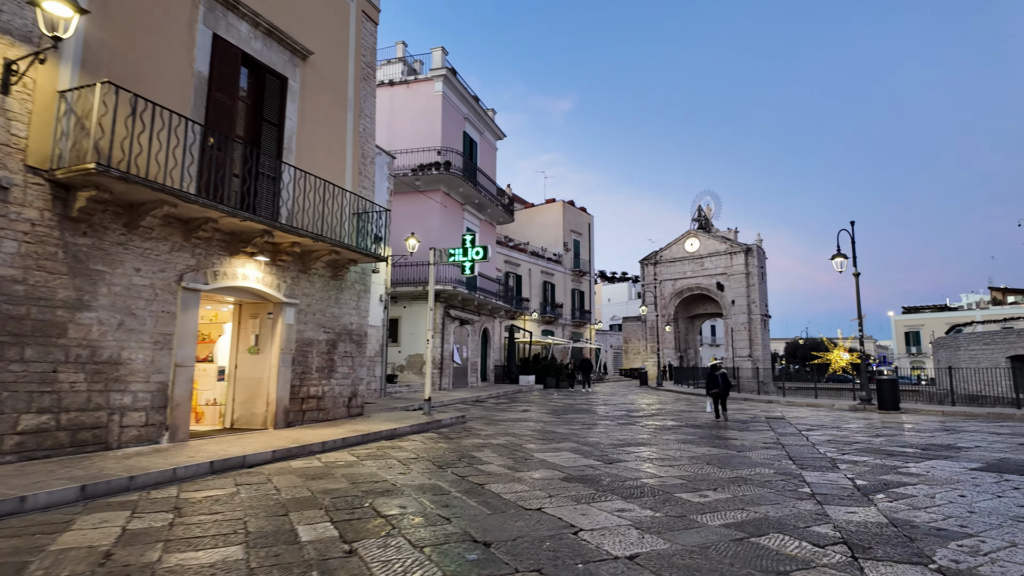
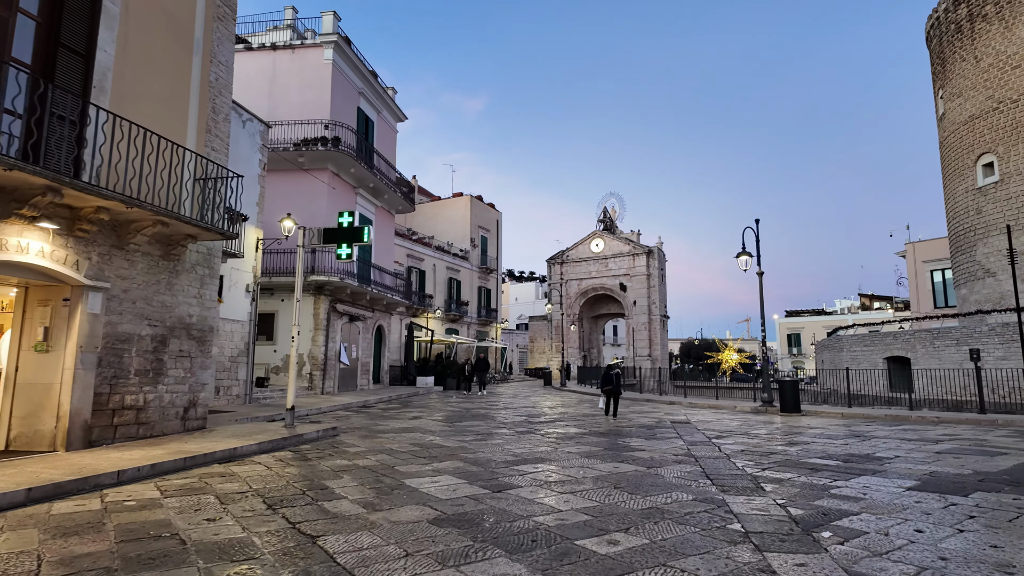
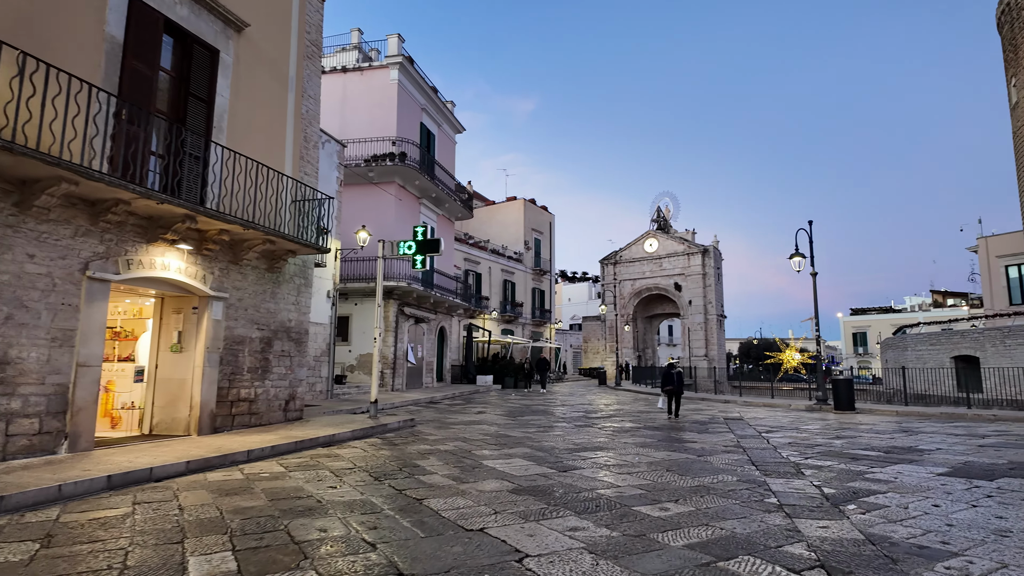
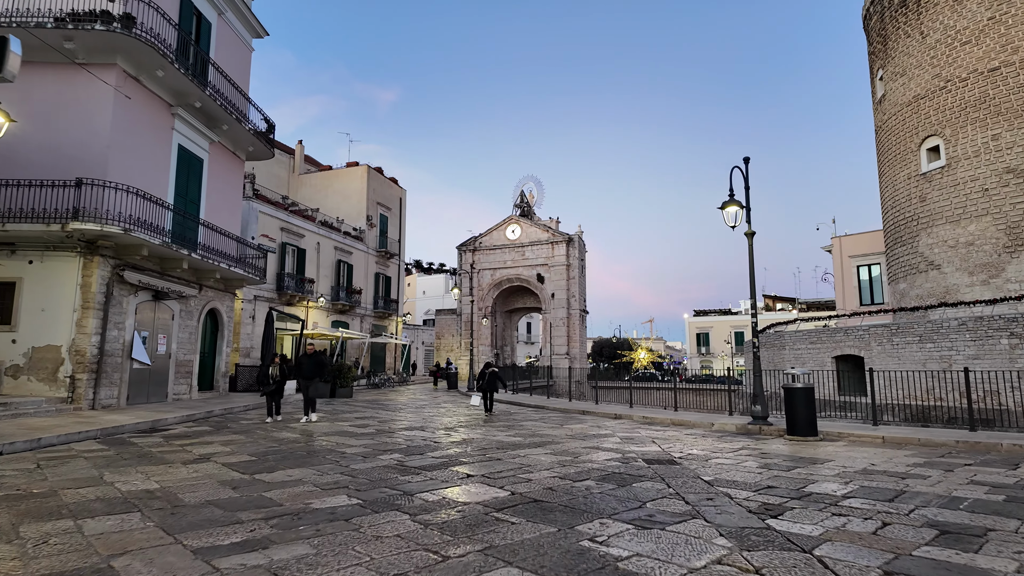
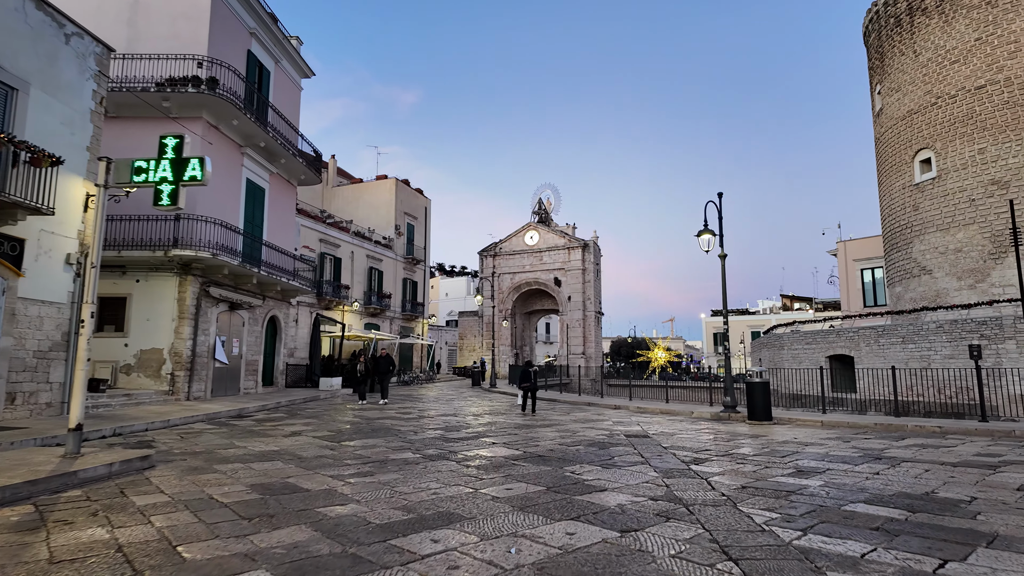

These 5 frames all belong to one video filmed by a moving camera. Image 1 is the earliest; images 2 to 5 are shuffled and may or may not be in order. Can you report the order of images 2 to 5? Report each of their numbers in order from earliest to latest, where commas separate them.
3, 2, 5, 4
